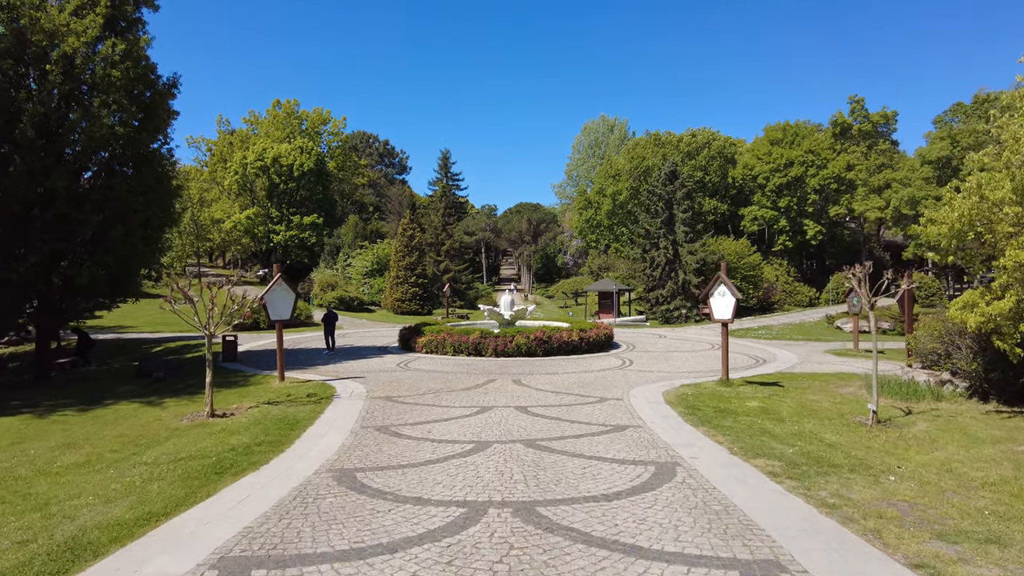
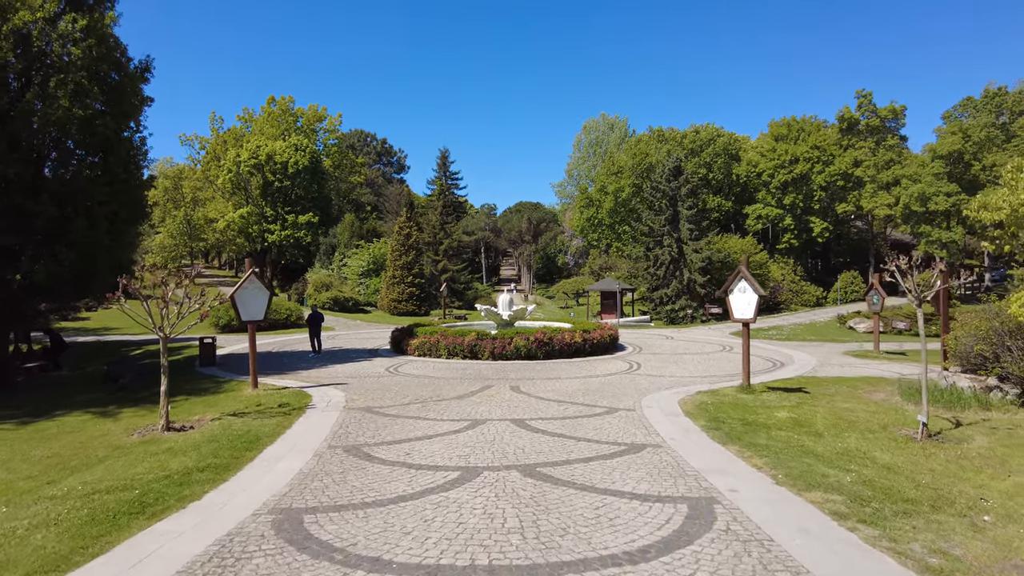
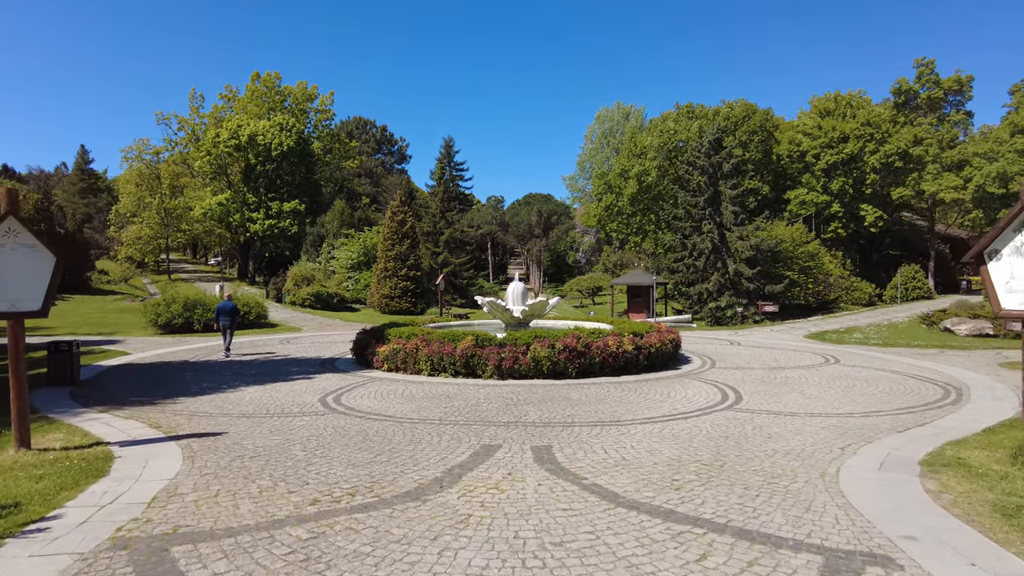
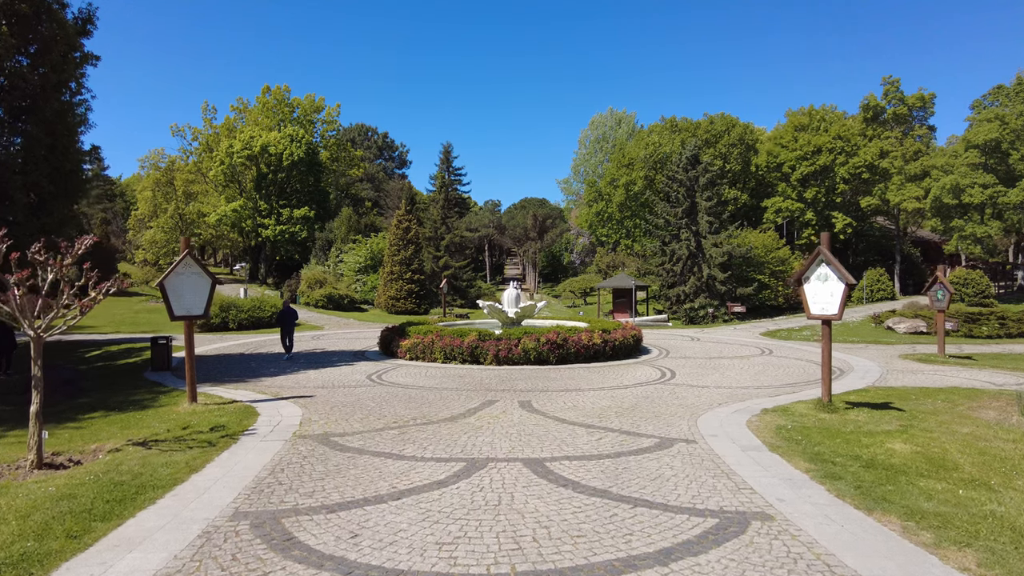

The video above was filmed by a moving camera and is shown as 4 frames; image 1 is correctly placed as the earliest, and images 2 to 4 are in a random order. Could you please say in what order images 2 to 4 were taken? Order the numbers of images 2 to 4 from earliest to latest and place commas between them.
2, 4, 3
